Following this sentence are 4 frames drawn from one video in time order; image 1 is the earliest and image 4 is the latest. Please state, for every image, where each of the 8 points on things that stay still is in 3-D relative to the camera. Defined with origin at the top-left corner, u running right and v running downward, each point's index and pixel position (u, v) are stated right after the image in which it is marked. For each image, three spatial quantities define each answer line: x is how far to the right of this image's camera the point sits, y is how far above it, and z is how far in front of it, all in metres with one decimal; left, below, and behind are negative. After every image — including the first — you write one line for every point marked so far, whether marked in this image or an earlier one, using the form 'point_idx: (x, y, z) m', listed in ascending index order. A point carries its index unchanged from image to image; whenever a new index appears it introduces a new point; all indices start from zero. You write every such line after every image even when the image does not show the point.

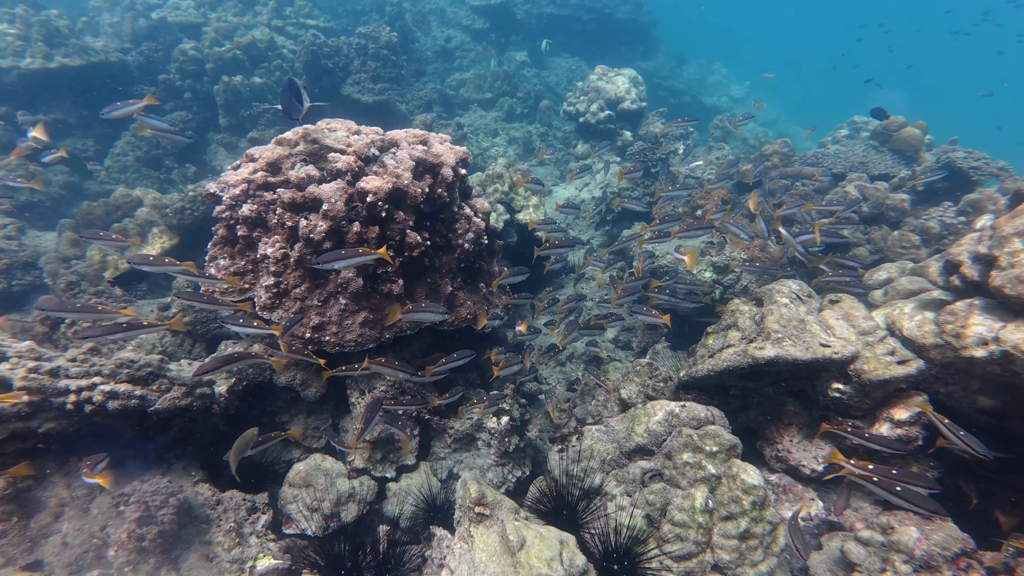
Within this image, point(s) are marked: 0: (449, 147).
0: (-0.8, +1.4, +5.1) m
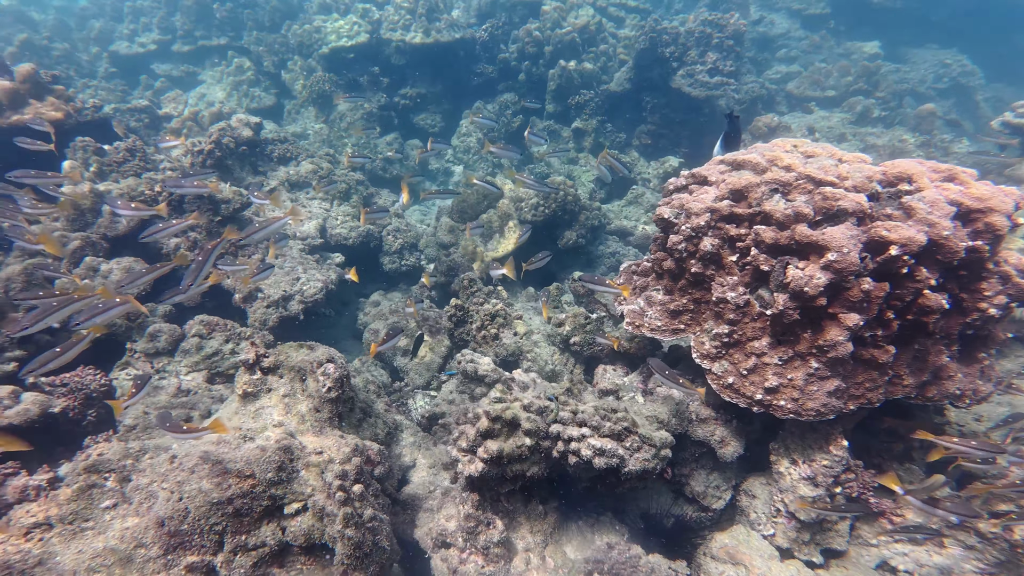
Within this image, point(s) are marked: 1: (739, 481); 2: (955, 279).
0: (+3.5, +0.8, +3.8) m
1: (+2.2, -1.9, +4.9) m
2: (+3.4, +0.1, +4.1) m
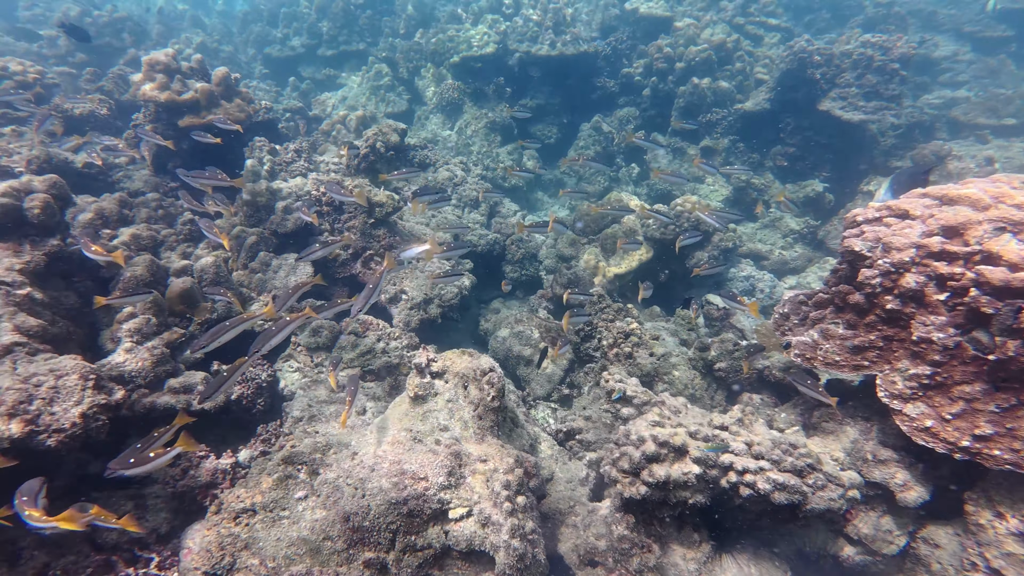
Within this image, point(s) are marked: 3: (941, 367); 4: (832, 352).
0: (+5.0, +0.4, +3.4) m
1: (+3.6, -2.2, +4.6) m
2: (+4.9, -0.3, +3.7) m
3: (+3.4, -0.6, +4.0) m
4: (+2.9, -0.6, +4.6) m
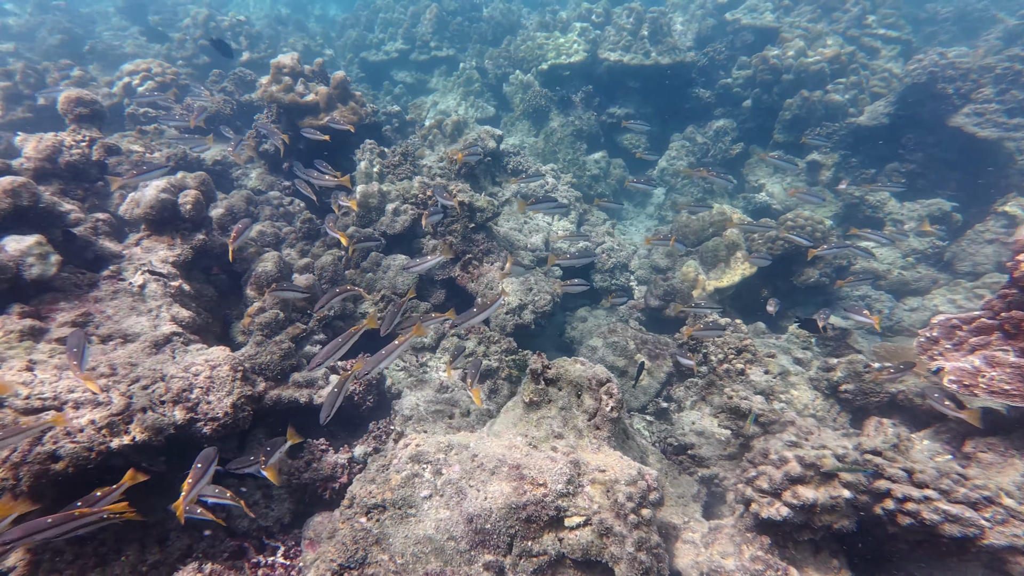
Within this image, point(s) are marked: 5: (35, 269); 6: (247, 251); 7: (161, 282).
0: (+6.2, +0.1, +3.1) m
1: (+4.8, -2.5, +4.3) m
2: (+6.1, -0.6, +3.3) m
3: (+4.6, -0.9, +3.8) m
4: (+4.2, -0.8, +4.4) m
5: (-5.2, +0.2, +5.6) m
6: (-4.1, +0.6, +8.1) m
7: (-4.4, +0.1, +6.5) m
